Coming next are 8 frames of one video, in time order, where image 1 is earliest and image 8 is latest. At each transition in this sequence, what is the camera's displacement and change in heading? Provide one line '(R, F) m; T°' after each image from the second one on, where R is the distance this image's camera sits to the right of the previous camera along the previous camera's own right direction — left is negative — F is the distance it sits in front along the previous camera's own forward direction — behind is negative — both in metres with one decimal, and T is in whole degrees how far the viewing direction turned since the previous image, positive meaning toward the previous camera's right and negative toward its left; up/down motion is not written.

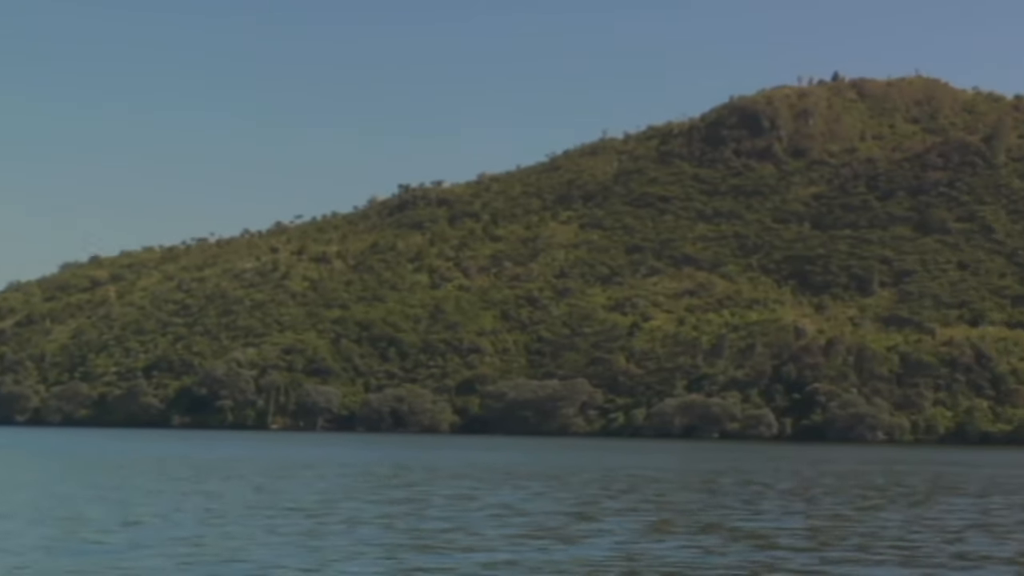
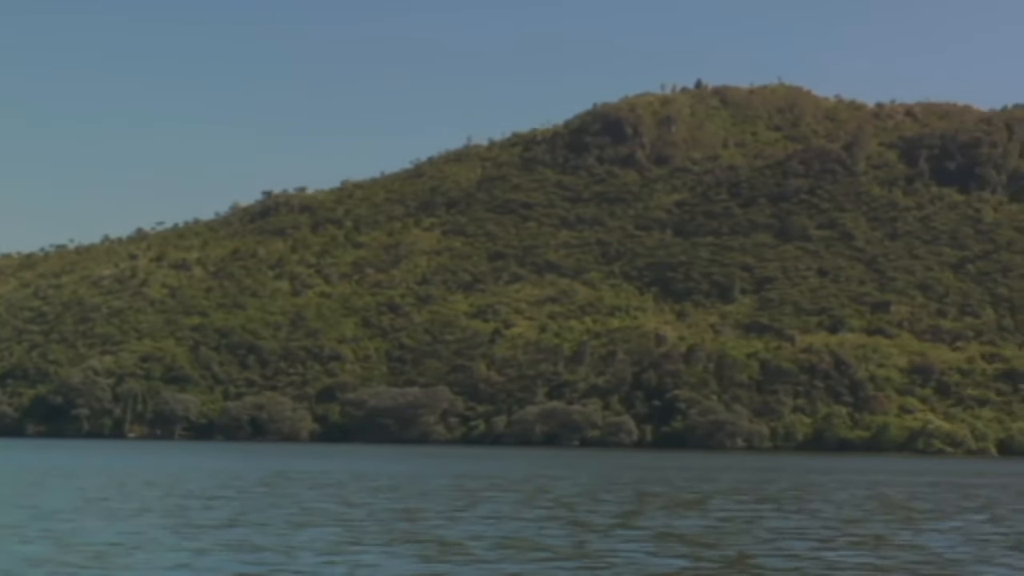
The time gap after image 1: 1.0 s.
(+3.0, +0.4) m; +2°
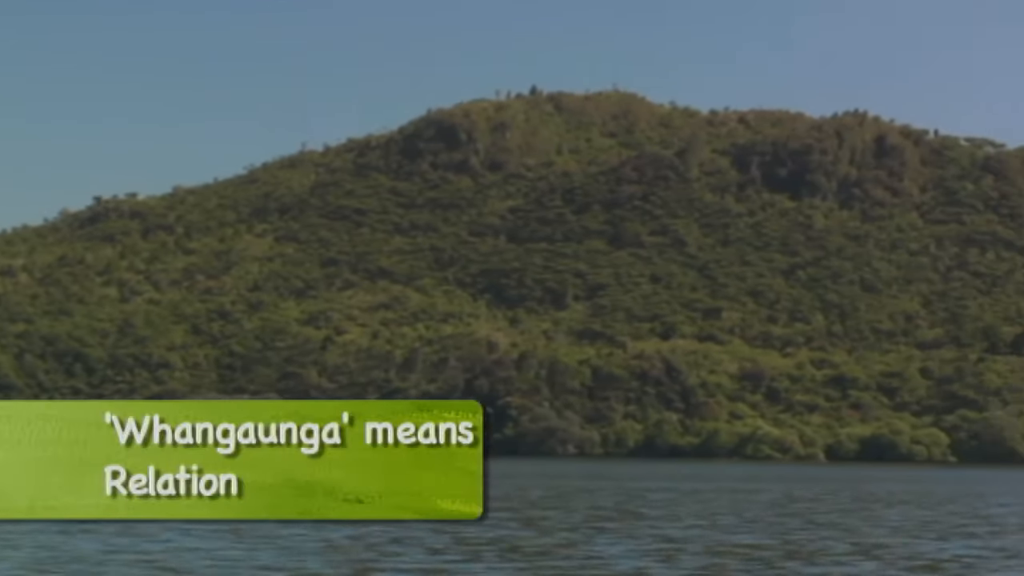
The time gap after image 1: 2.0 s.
(+1.9, +0.7) m; +4°
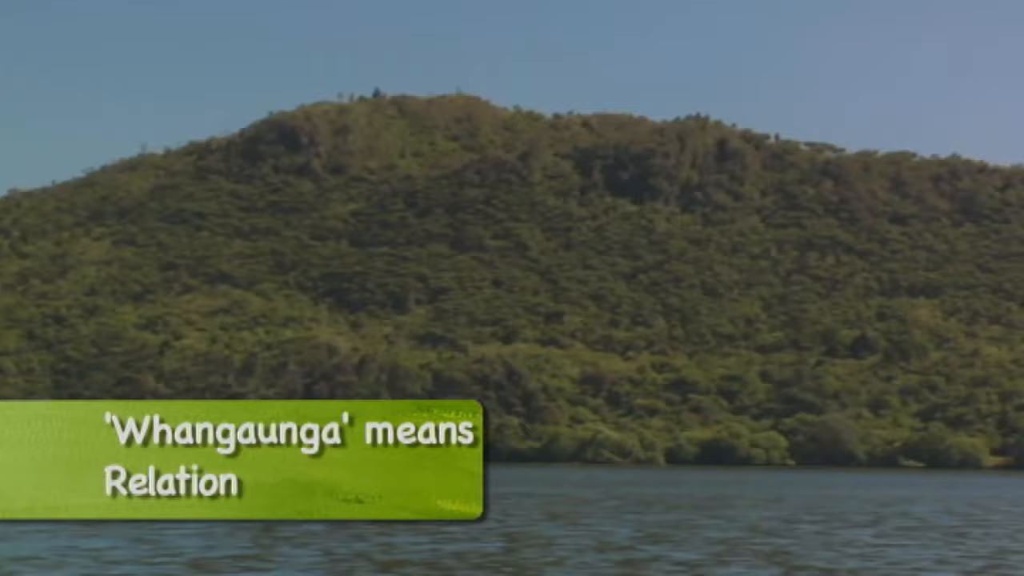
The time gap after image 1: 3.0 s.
(+2.2, +0.7) m; +3°
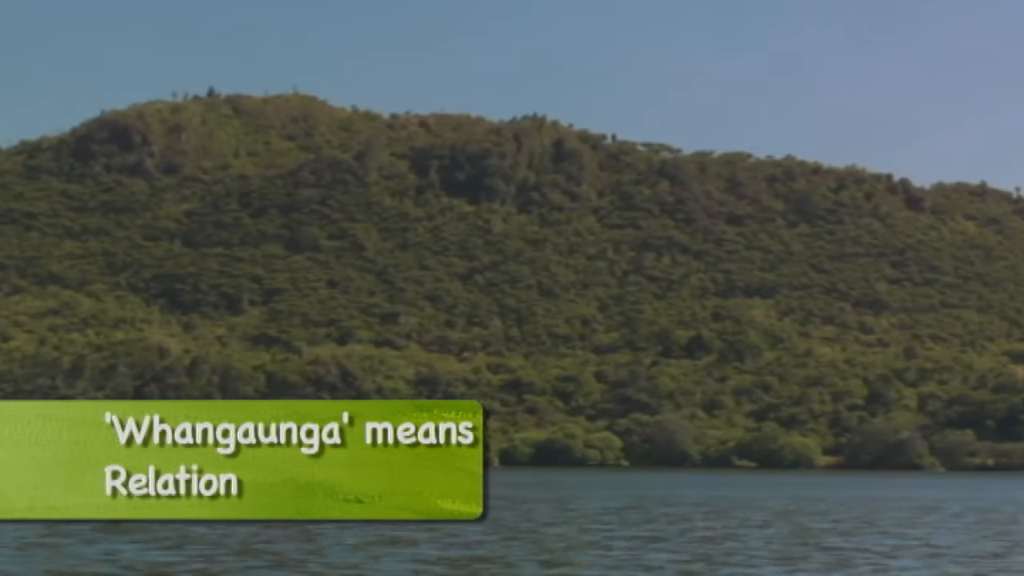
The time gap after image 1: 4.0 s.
(+1.9, +0.8) m; +4°
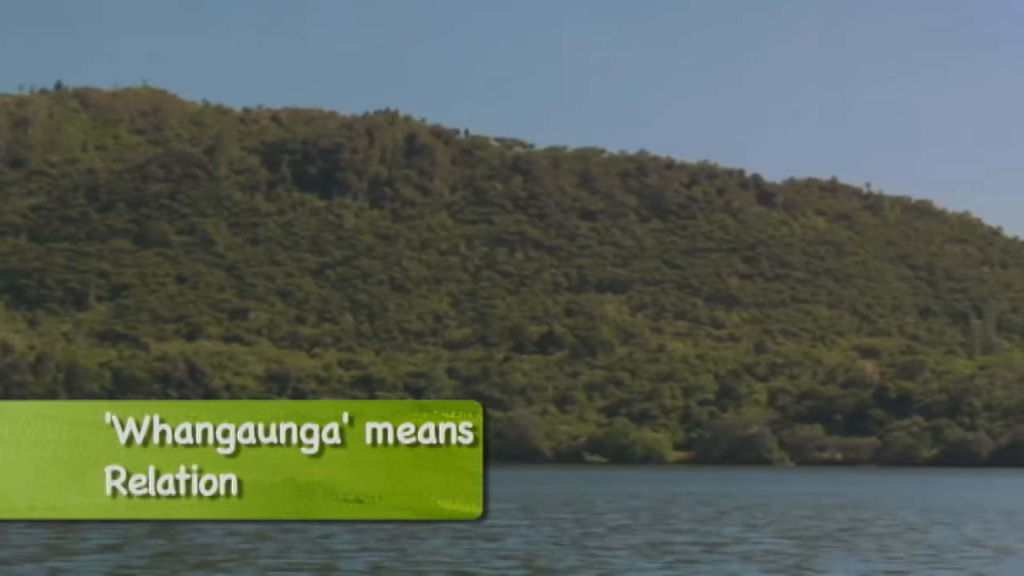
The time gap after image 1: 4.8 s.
(+1.5, +0.7) m; +3°
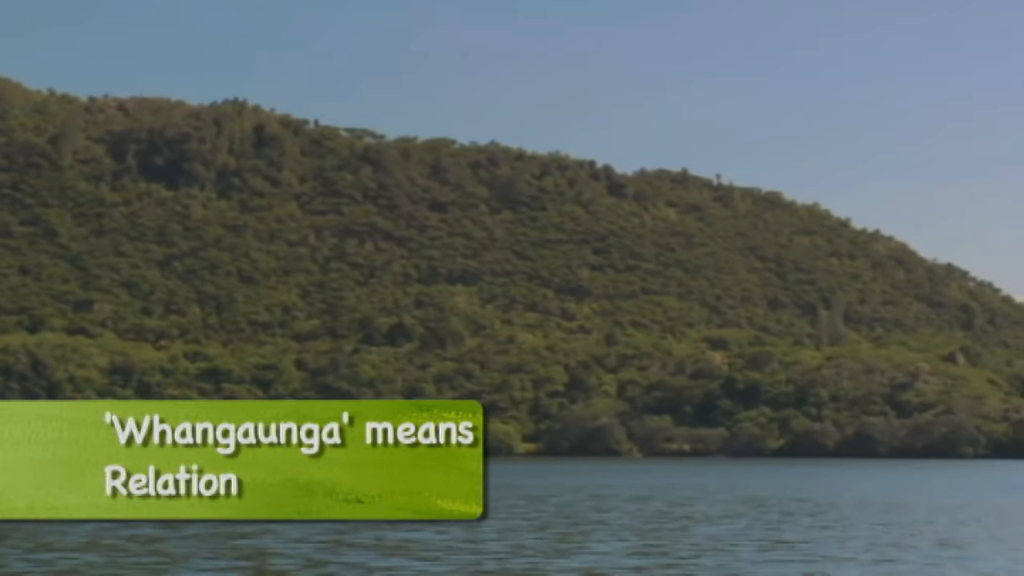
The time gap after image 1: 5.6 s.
(+1.3, +0.7) m; +3°
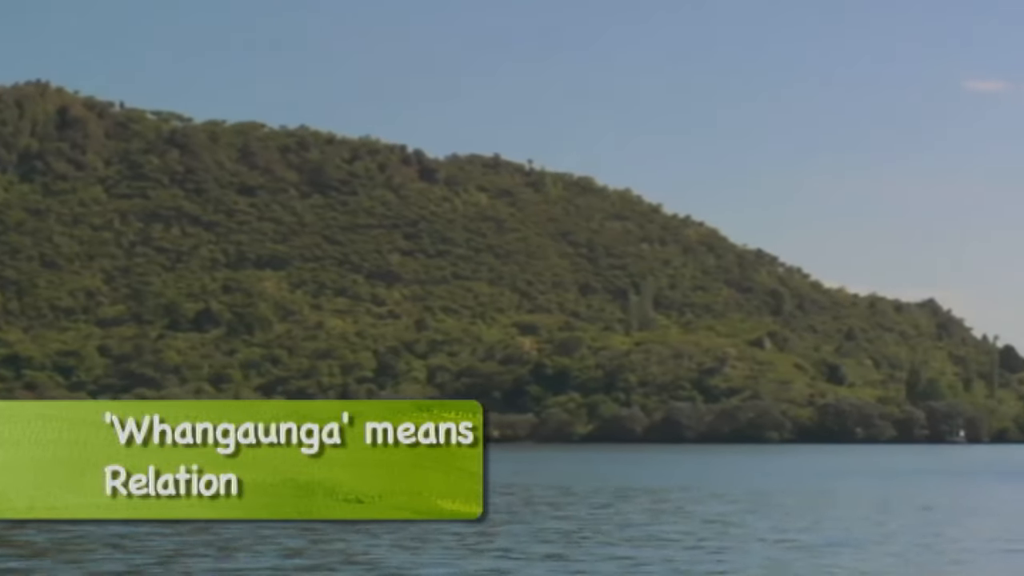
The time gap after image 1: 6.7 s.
(+1.6, +1.1) m; +4°
